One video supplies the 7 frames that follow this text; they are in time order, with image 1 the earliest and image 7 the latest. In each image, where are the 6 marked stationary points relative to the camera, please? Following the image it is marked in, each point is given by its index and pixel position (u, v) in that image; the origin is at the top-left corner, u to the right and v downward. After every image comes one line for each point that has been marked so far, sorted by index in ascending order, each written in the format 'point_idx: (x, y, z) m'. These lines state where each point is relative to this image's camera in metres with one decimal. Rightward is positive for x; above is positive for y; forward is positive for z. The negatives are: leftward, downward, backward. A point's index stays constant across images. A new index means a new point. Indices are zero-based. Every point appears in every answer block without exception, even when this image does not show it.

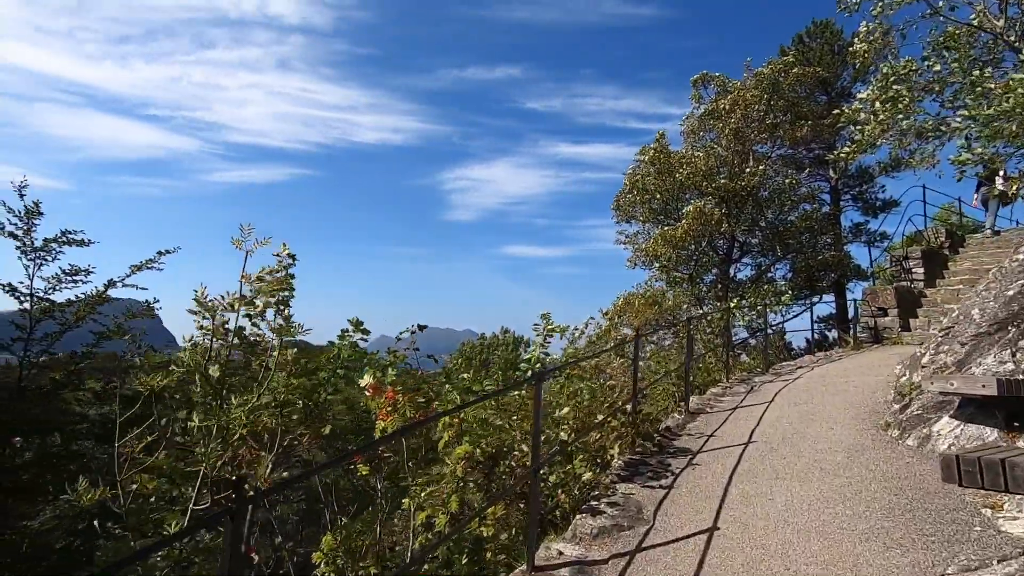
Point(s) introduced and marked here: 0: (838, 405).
0: (+2.1, -0.7, +3.9) m
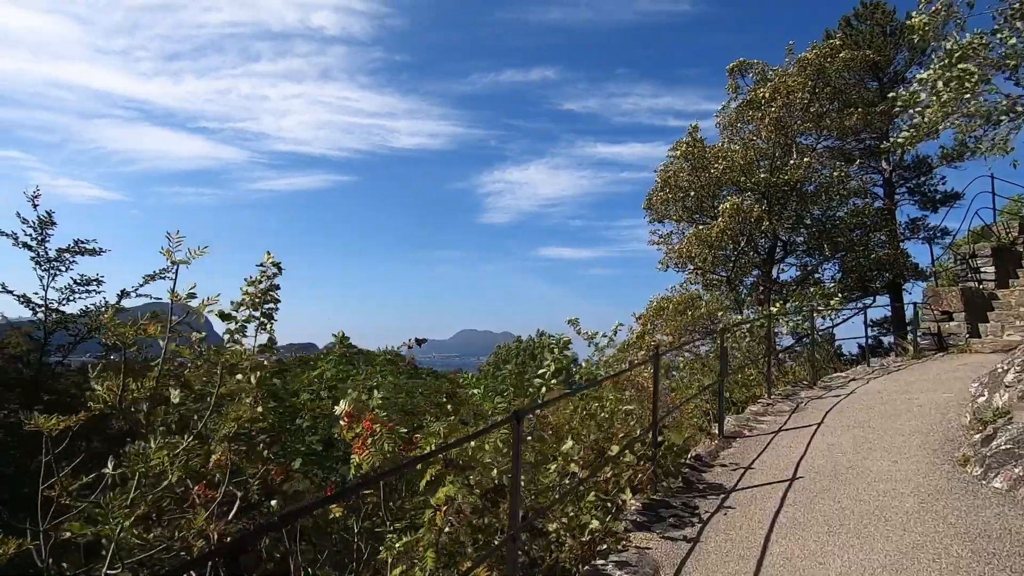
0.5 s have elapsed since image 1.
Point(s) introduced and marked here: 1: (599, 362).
0: (+2.1, -0.8, +3.3) m
1: (+0.8, -0.7, +5.5) m
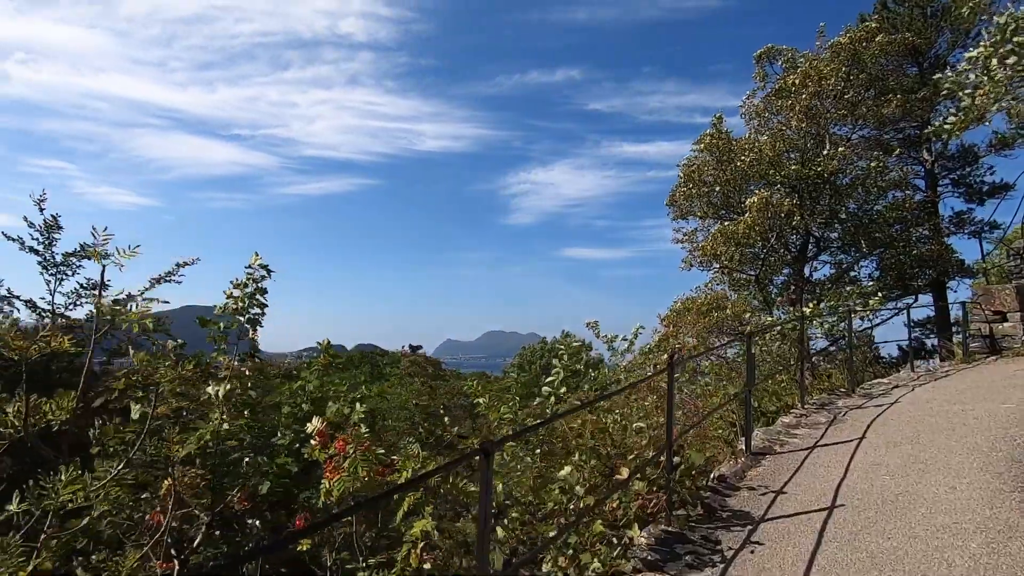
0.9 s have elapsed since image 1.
0: (+2.1, -0.8, +2.9) m
1: (+0.9, -0.7, +5.1) m
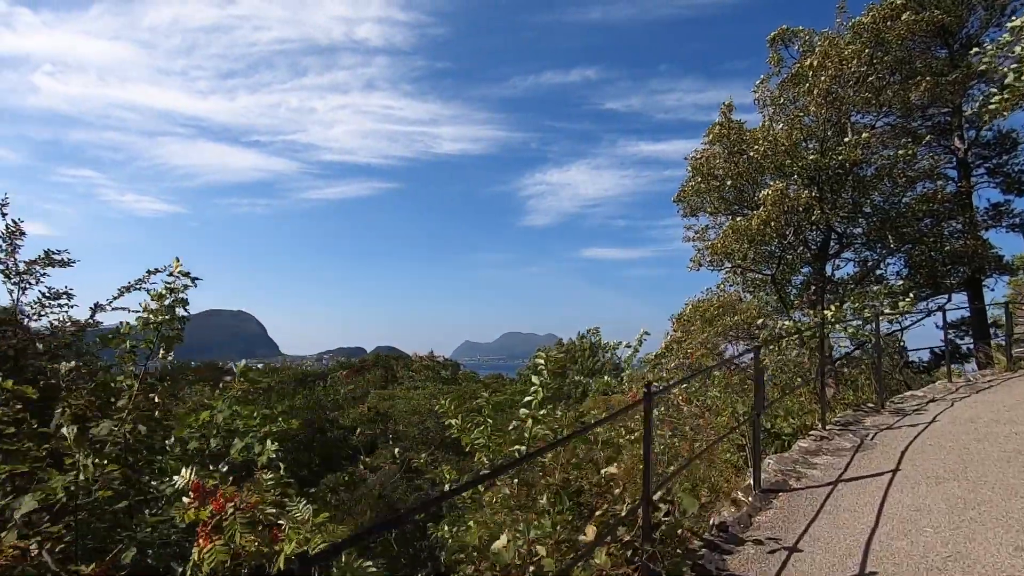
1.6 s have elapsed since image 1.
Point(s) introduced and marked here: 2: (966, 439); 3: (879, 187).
0: (+2.0, -0.8, +2.4) m
1: (+0.8, -0.7, +4.6) m
2: (+2.4, -0.8, +3.2) m
3: (+4.4, +1.2, +7.4) m
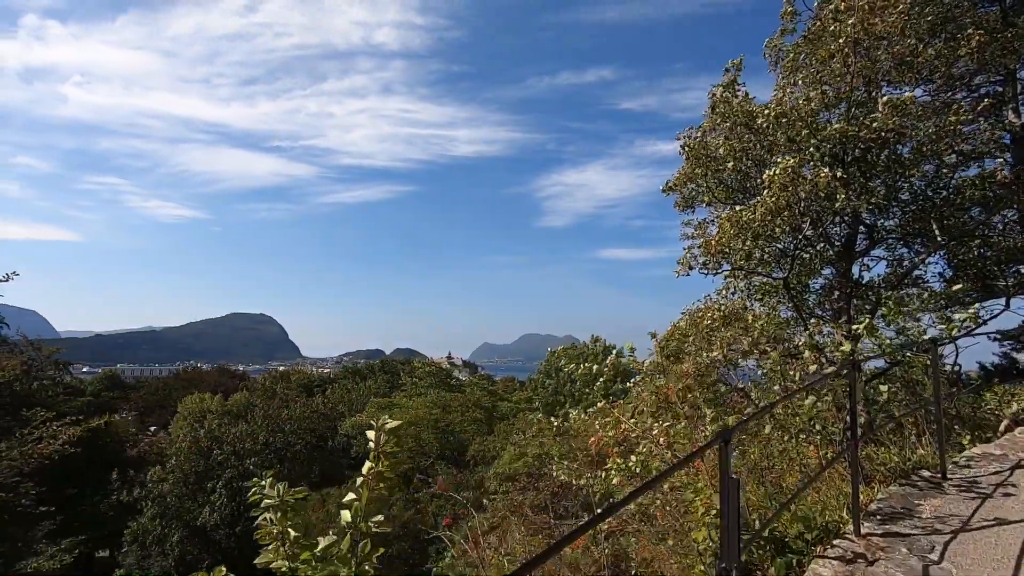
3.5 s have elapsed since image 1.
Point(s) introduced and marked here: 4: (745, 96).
0: (+1.3, -0.8, +1.0) m
1: (+0.2, -0.8, +3.3) m
2: (+1.8, -0.8, +1.9) m
3: (+3.9, +1.2, +5.9) m
4: (+2.4, +2.0, +6.3) m
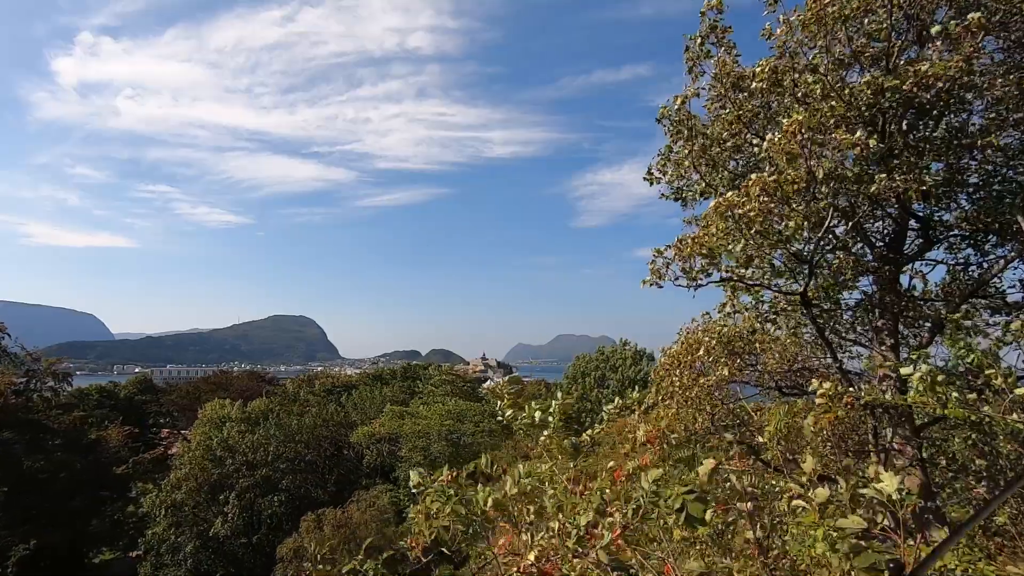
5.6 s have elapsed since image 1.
0: (+0.5, -1.0, -0.5) m
1: (-0.4, -0.9, +1.9) m
2: (+1.0, -1.0, +0.4) m
3: (+3.4, +1.0, +4.3) m
4: (+1.9, +1.8, +4.8) m
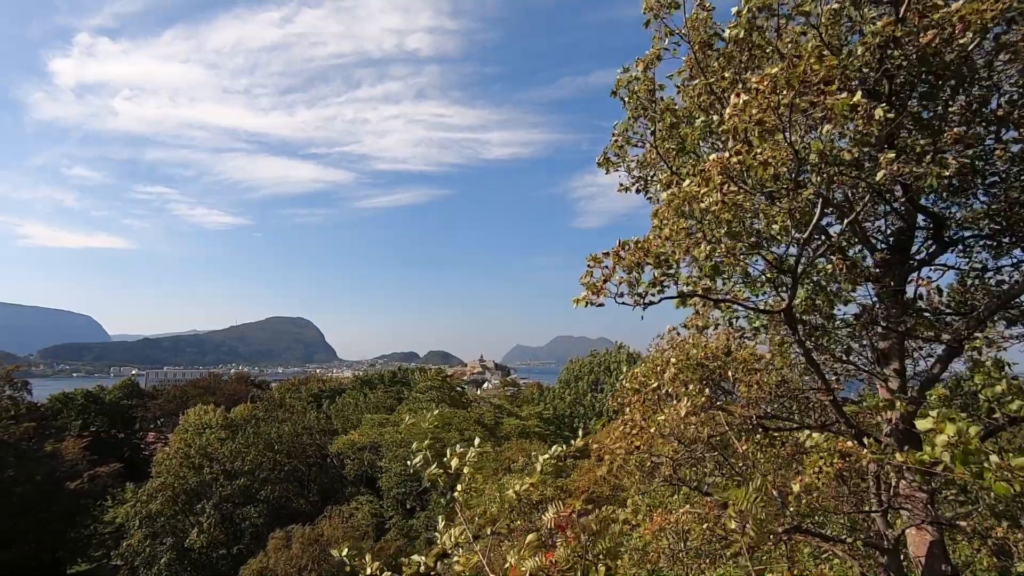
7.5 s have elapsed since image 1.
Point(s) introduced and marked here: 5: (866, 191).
0: (0.0, -1.0, -1.4) m
1: (-1.0, -1.0, +1.0) m
2: (+0.5, -1.0, -0.6) m
3: (+2.8, +1.0, +3.4) m
4: (+1.3, +1.8, +3.8) m
5: (+1.9, +0.5, +3.3) m
